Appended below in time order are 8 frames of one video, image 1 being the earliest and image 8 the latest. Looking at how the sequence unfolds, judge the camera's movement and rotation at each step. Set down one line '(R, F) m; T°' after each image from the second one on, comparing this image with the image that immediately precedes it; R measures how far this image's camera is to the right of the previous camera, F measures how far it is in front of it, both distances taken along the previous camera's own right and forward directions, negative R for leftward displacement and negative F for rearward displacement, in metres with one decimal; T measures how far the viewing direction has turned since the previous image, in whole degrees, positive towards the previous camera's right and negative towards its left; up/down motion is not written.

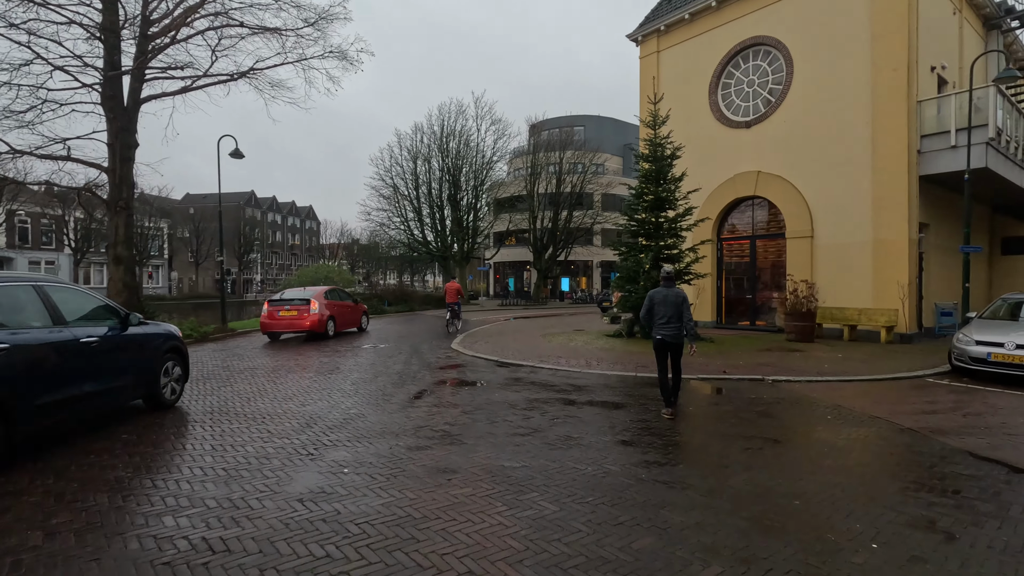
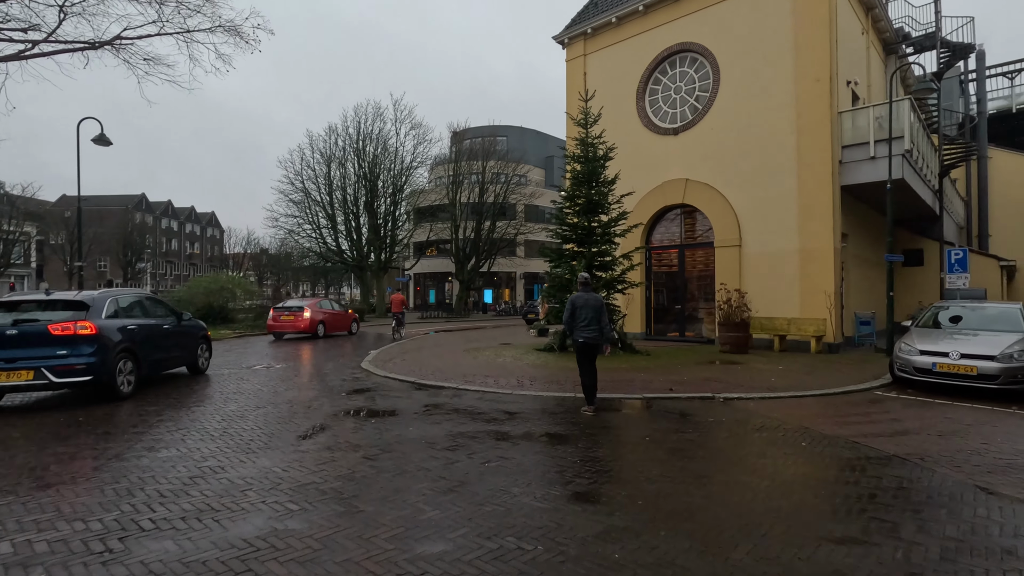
(0.0, +1.3) m; +8°
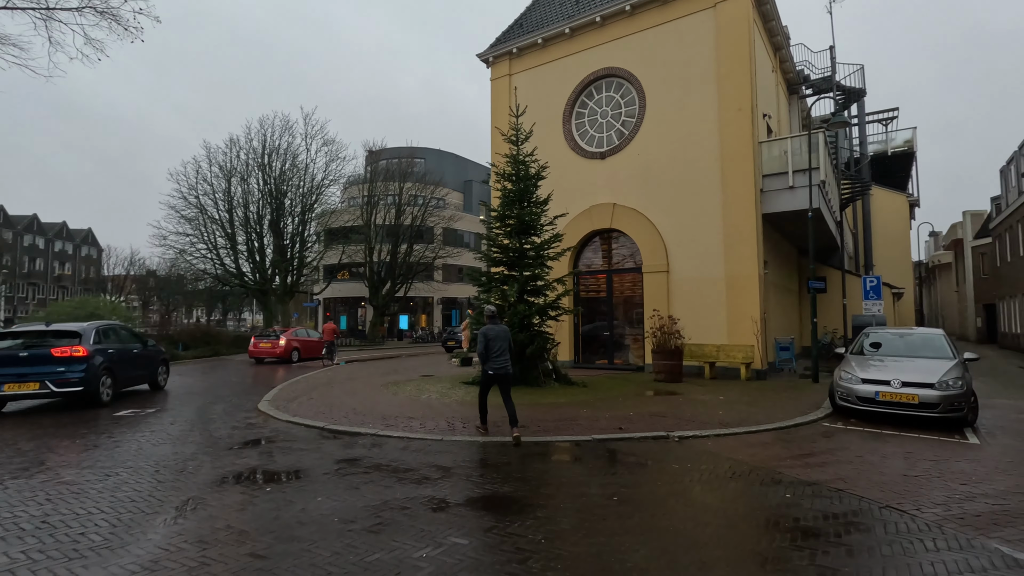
(-0.2, +1.0) m; +9°
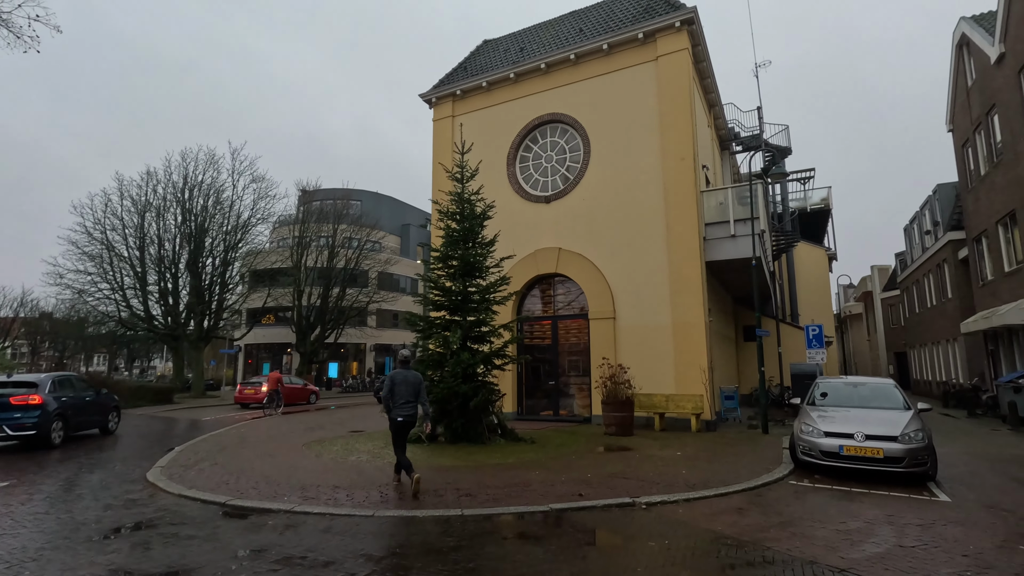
(-0.1, +0.8) m; +7°
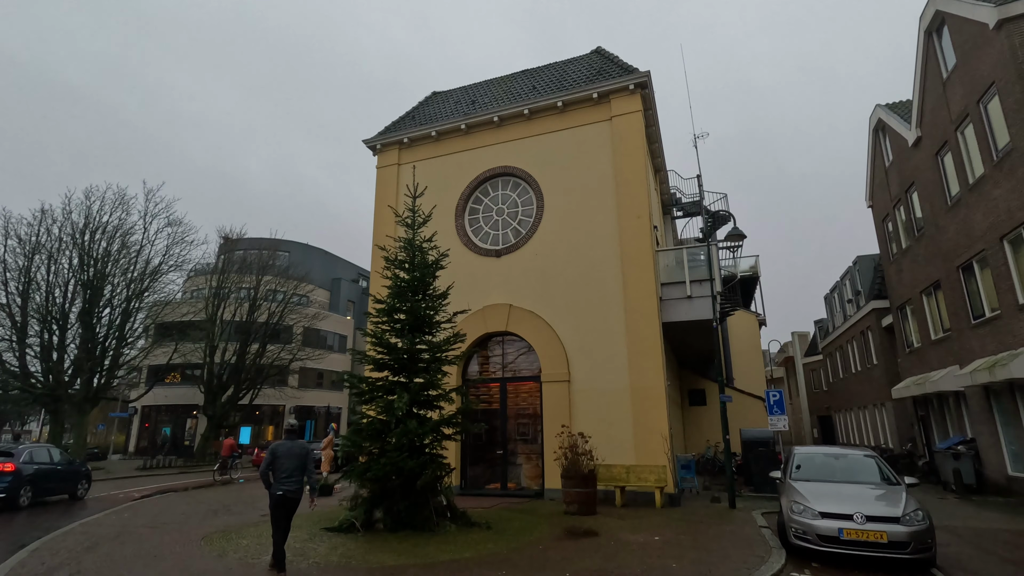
(-0.4, +1.1) m; +7°
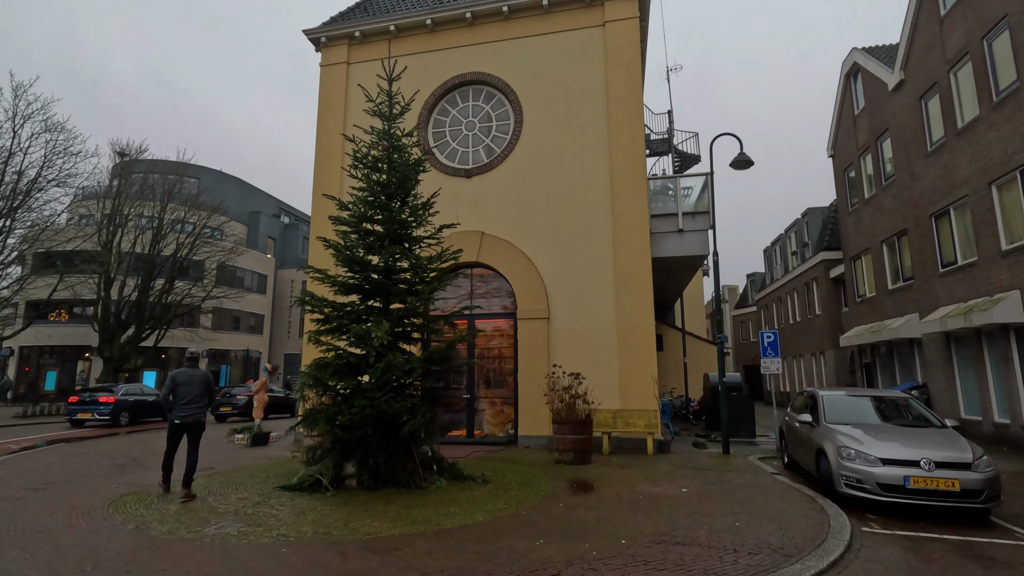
(-1.1, +1.7) m; +8°
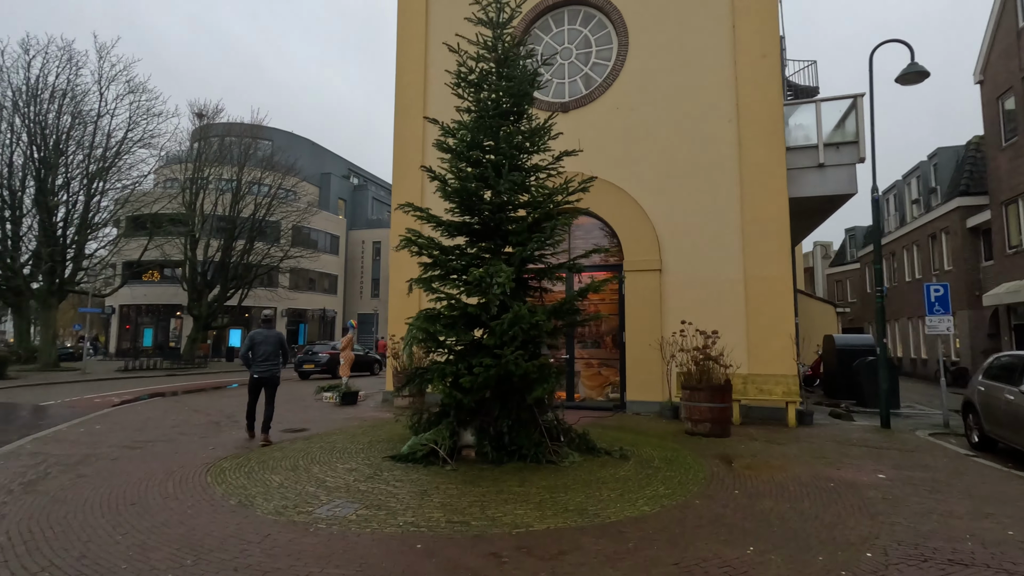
(-0.9, +1.2) m; -6°
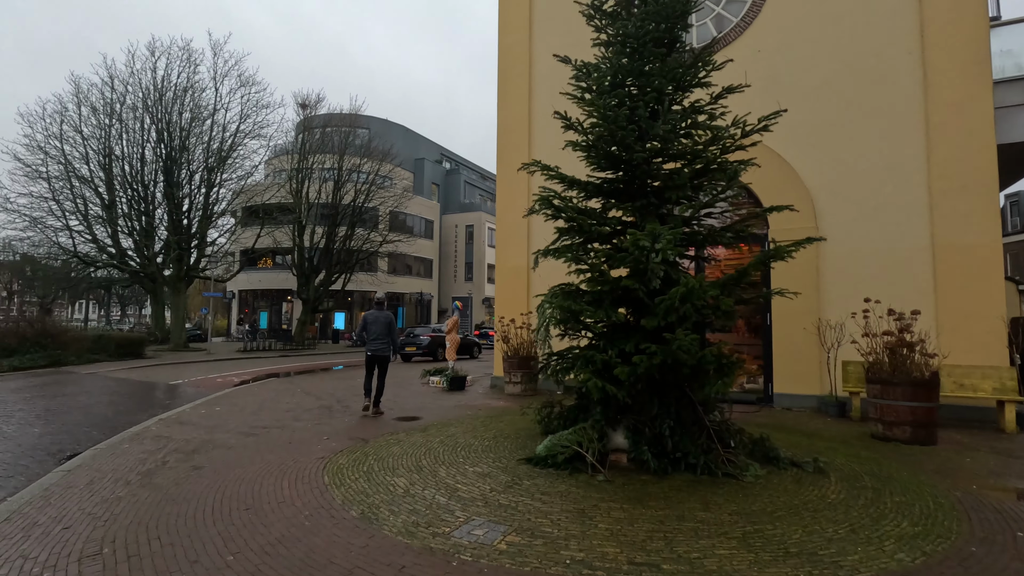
(-0.6, +1.0) m; -9°
